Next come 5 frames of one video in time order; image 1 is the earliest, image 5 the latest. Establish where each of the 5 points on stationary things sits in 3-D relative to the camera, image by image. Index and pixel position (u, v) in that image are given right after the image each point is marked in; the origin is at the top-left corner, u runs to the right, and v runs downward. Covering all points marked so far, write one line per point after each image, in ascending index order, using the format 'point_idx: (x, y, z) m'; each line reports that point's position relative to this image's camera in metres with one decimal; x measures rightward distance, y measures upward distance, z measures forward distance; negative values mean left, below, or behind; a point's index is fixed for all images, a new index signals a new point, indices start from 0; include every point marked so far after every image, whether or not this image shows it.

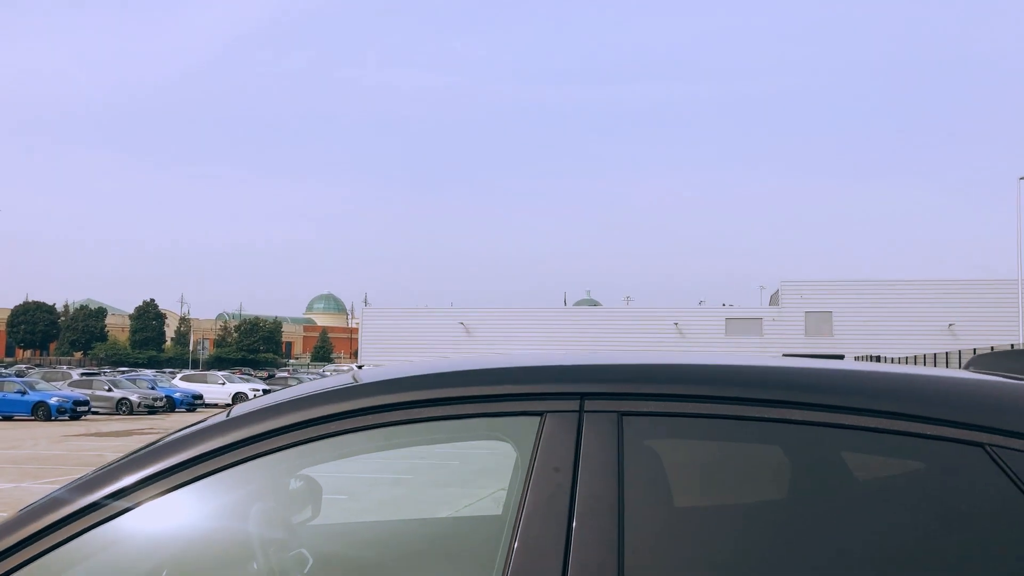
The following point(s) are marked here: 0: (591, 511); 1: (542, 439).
0: (+0.1, -0.3, +1.2) m
1: (+0.1, -0.2, +1.3) m
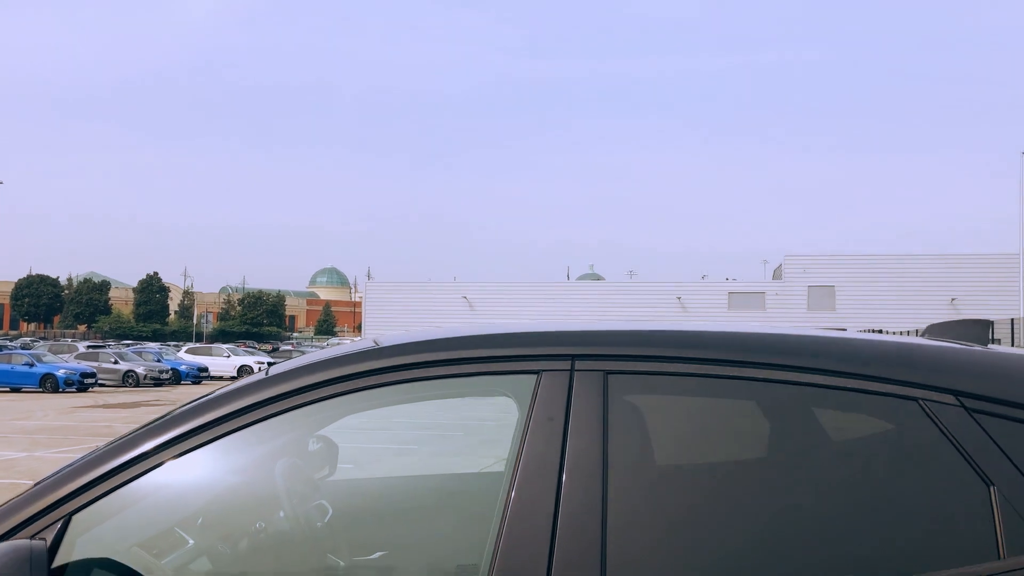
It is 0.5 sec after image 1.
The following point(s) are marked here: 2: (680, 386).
0: (+0.1, -0.3, +1.4) m
1: (+0.1, -0.2, +1.5) m
2: (+0.3, -0.2, +1.5) m
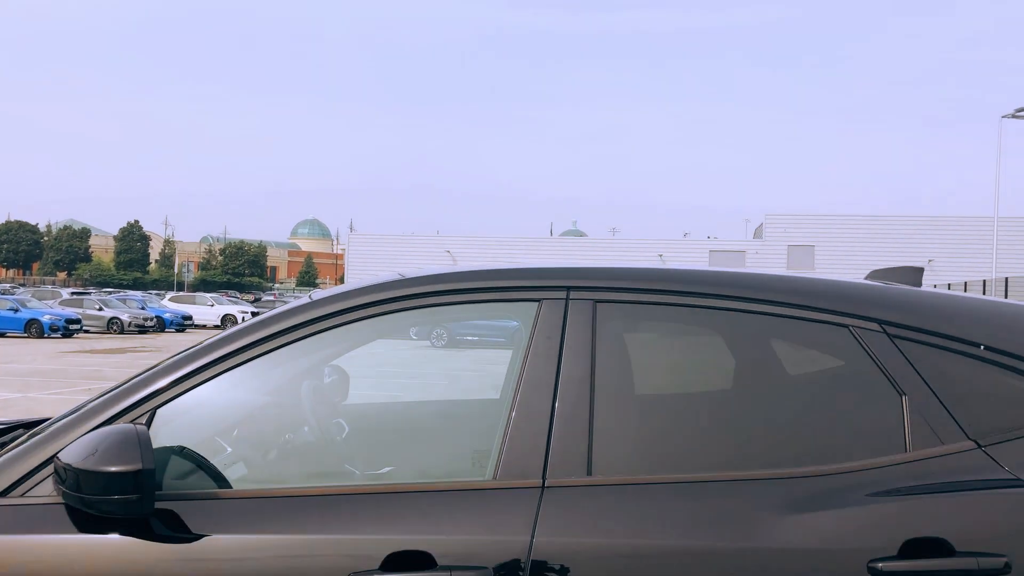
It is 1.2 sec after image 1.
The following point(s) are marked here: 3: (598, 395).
0: (+0.1, -0.2, +1.7) m
1: (+0.1, -0.1, +1.8) m
2: (+0.3, -0.1, +1.8) m
3: (+0.1, -0.2, +1.7) m
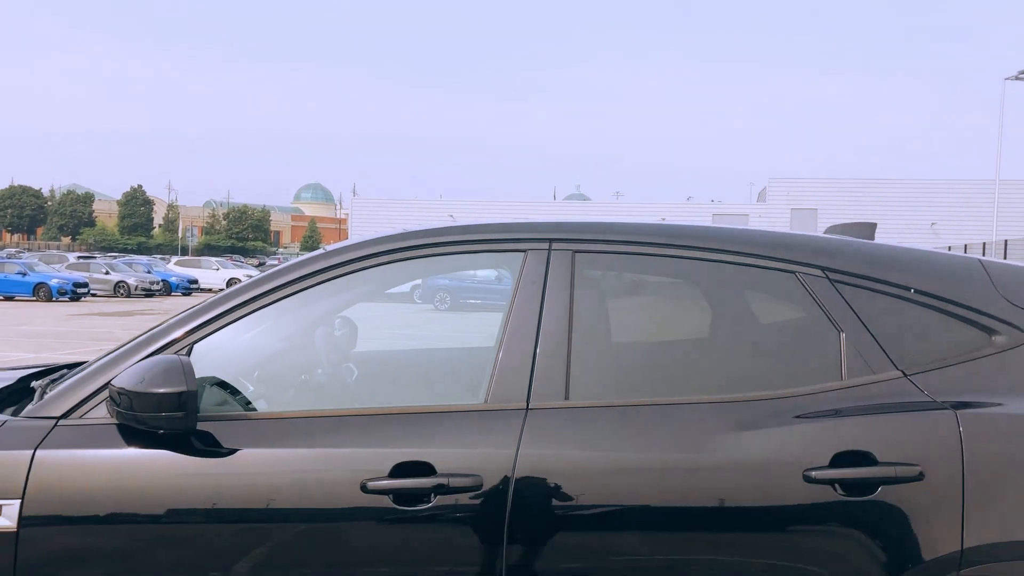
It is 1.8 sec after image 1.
0: (+0.1, -0.1, +2.0) m
1: (0.0, 0.0, +2.1) m
2: (+0.3, 0.0, +2.1) m
3: (+0.1, -0.1, +2.0) m
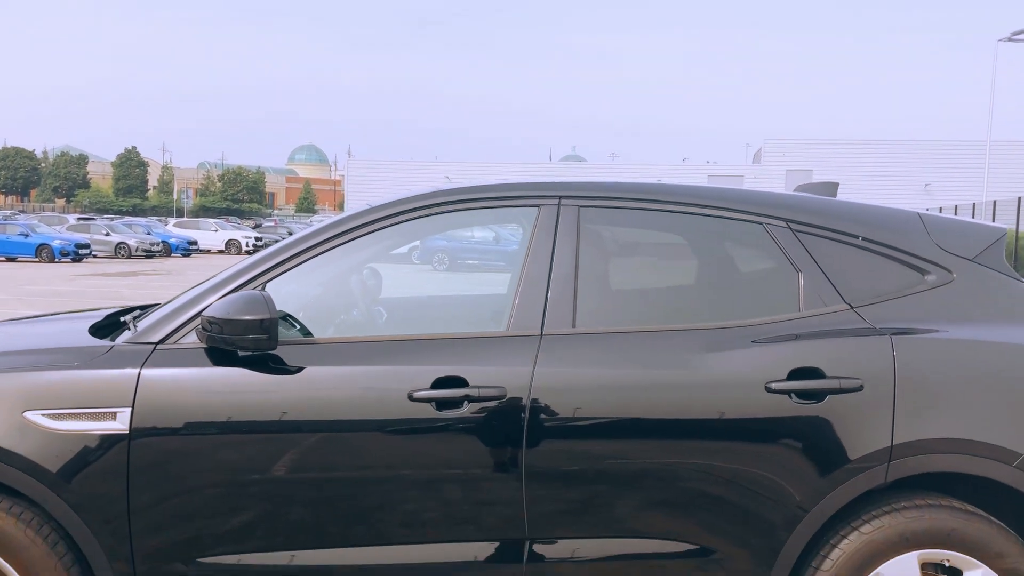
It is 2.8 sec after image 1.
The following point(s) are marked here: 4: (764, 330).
0: (+0.1, 0.0, +2.4) m
1: (+0.1, +0.2, +2.4) m
2: (+0.3, +0.2, +2.4) m
3: (+0.2, 0.0, +2.4) m
4: (+0.6, -0.1, +2.2) m
